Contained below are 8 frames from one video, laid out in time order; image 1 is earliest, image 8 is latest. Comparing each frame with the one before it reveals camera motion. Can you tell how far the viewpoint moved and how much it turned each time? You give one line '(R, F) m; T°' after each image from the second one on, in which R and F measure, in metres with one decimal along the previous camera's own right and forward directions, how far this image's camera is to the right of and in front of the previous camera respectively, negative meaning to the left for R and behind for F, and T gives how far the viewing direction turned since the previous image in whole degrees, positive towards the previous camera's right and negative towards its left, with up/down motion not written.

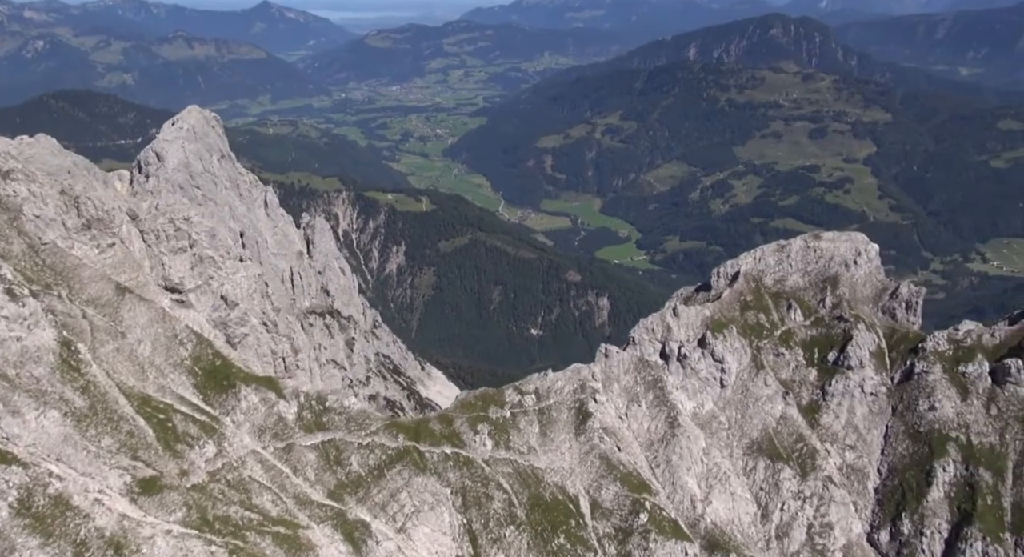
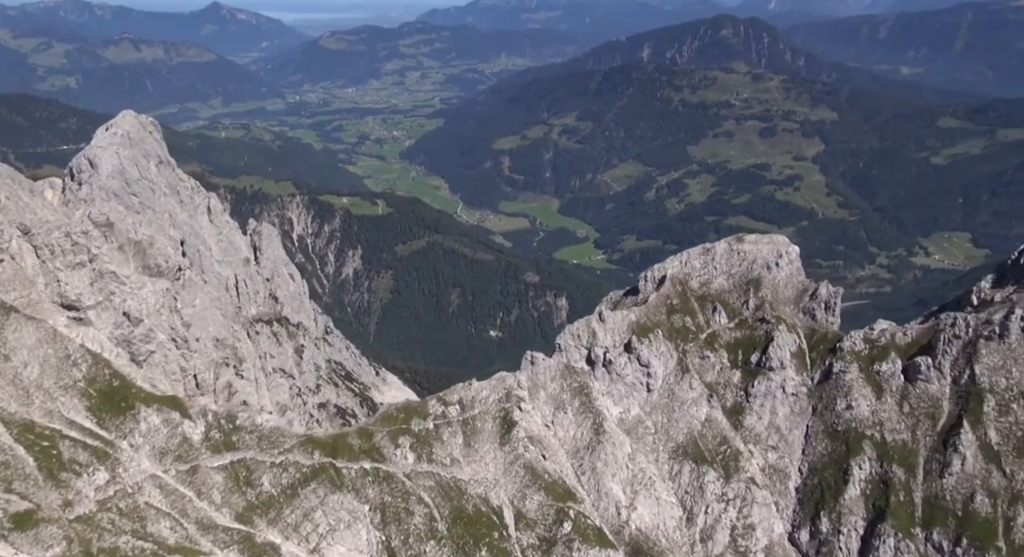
(+2.7, +1.1) m; +4°
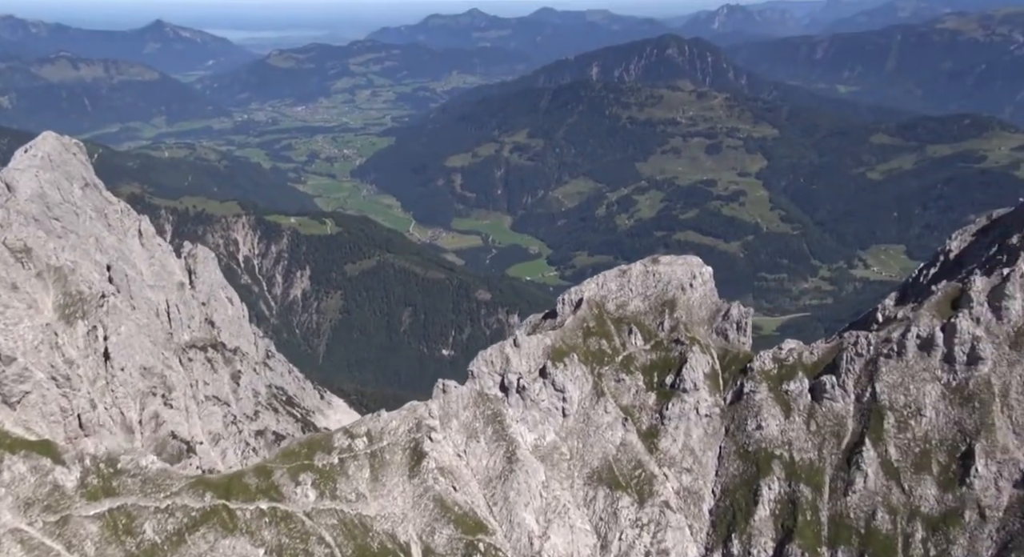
(+3.5, +3.0) m; +4°
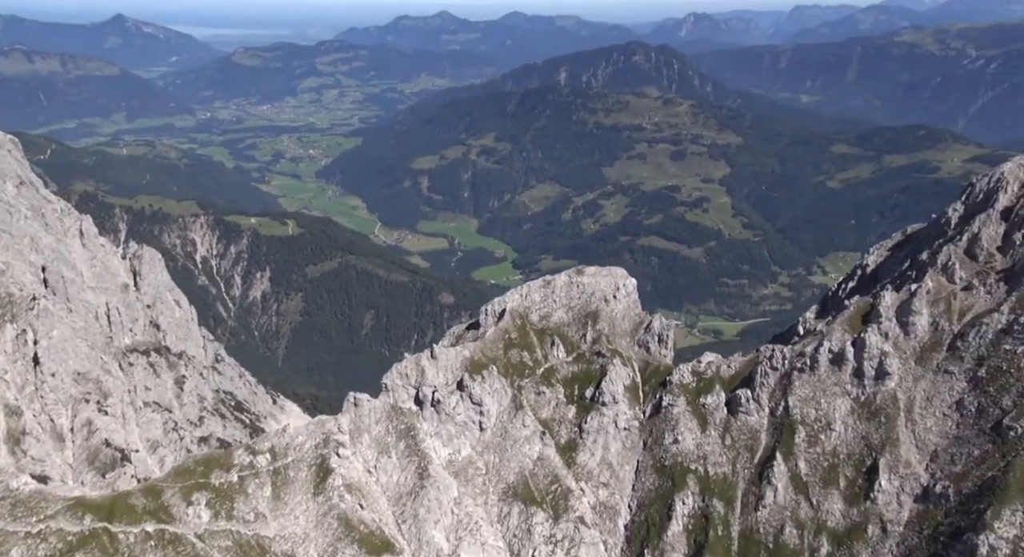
(+4.3, +3.5) m; +4°
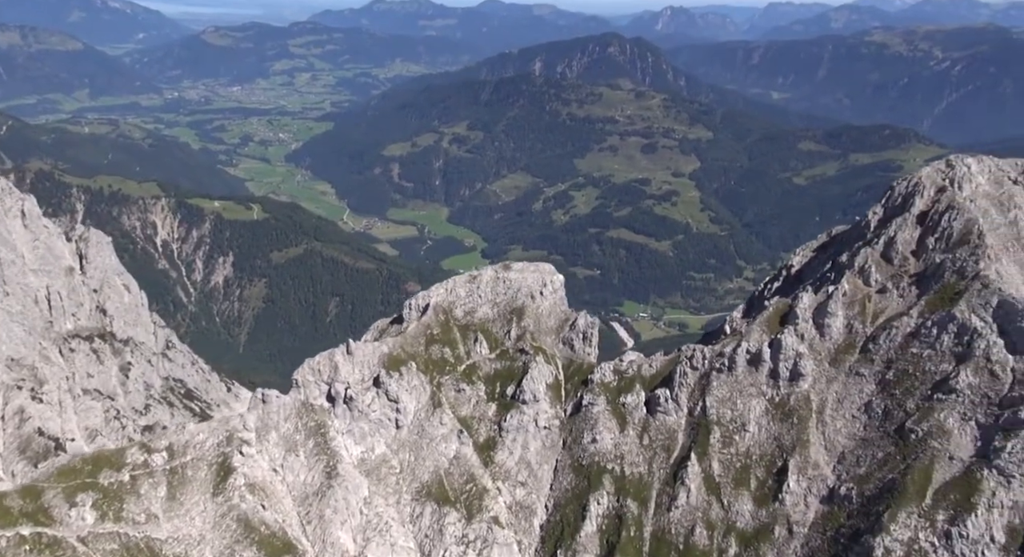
(+5.4, +3.1) m; +3°
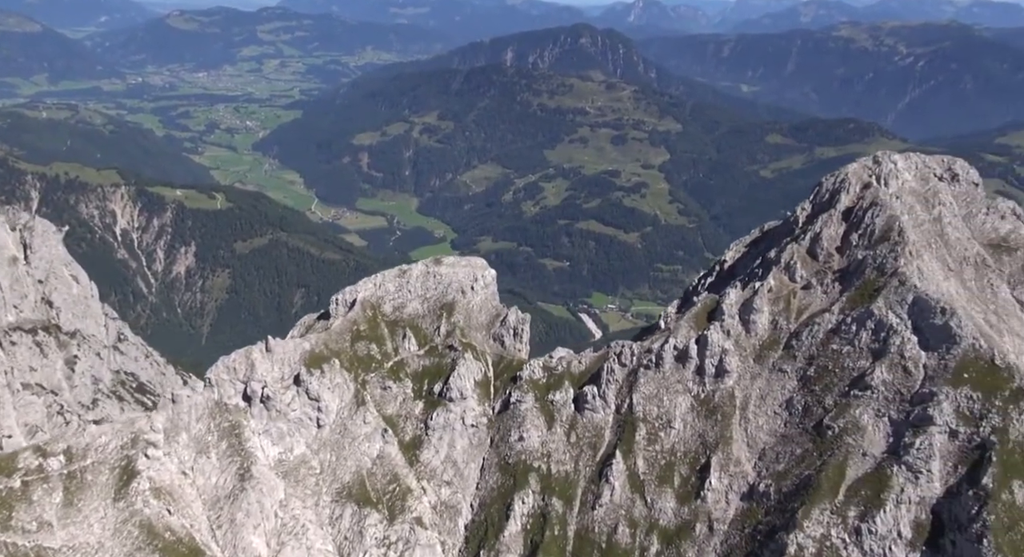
(+4.9, +4.2) m; +3°
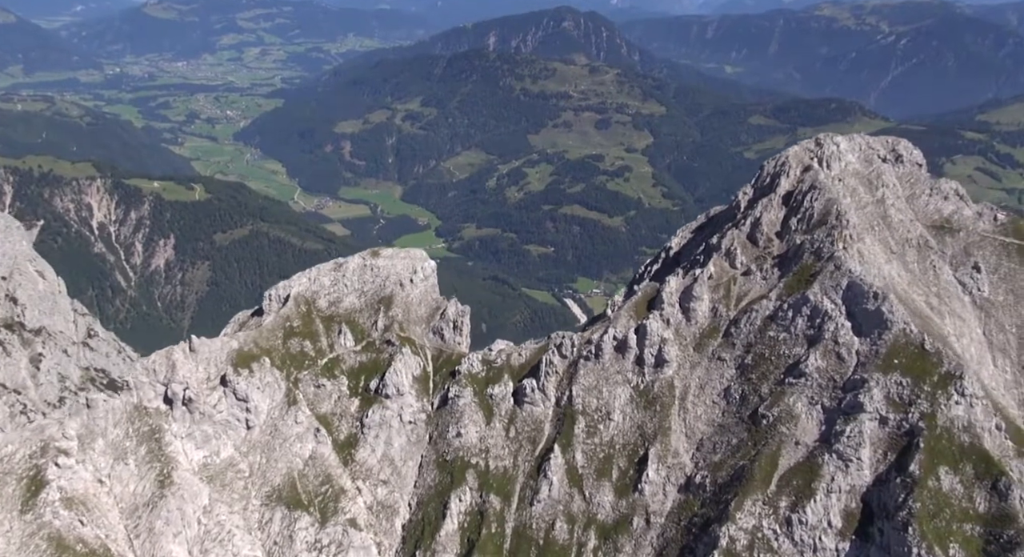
(+4.5, +5.7) m; +3°
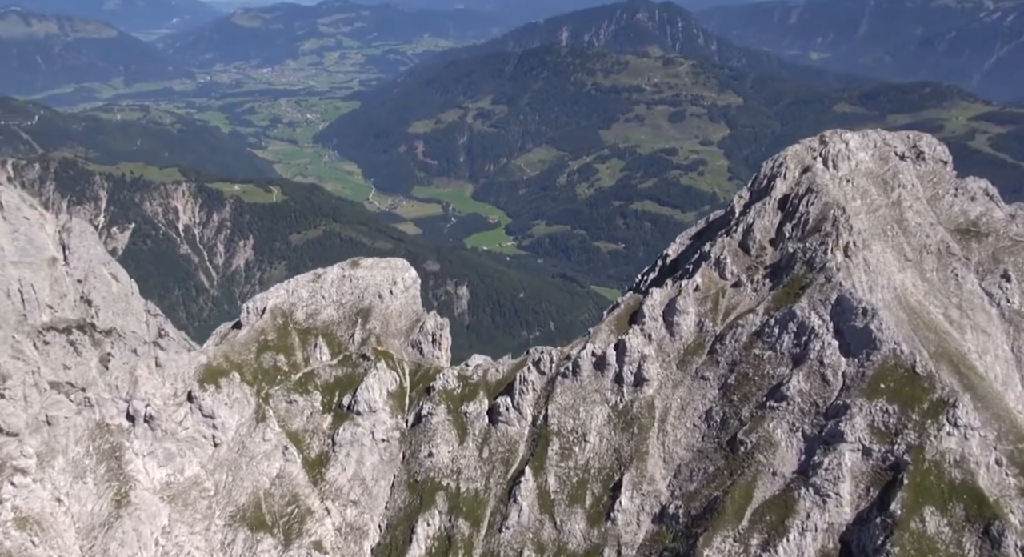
(+4.6, +5.6) m; 0°
